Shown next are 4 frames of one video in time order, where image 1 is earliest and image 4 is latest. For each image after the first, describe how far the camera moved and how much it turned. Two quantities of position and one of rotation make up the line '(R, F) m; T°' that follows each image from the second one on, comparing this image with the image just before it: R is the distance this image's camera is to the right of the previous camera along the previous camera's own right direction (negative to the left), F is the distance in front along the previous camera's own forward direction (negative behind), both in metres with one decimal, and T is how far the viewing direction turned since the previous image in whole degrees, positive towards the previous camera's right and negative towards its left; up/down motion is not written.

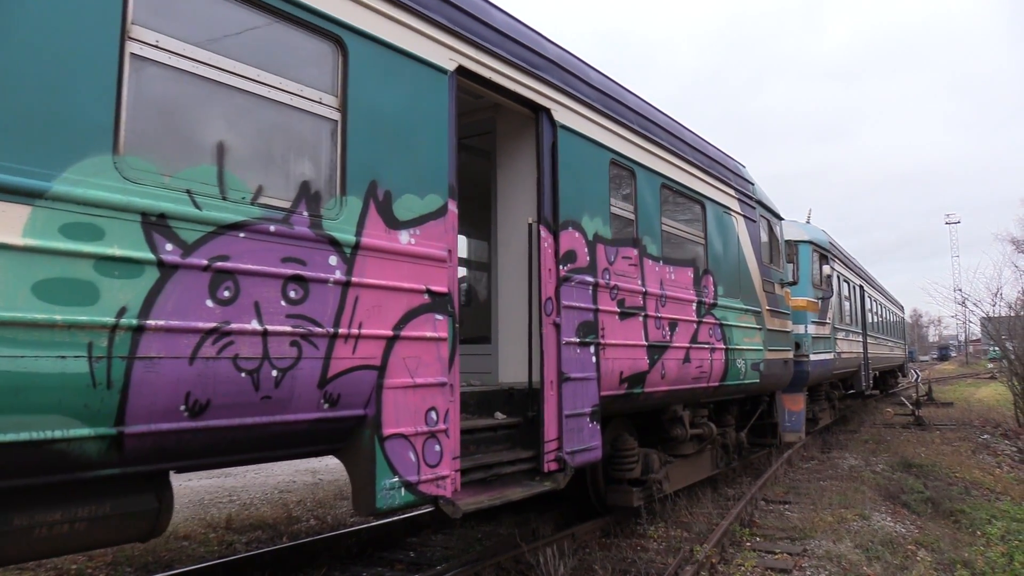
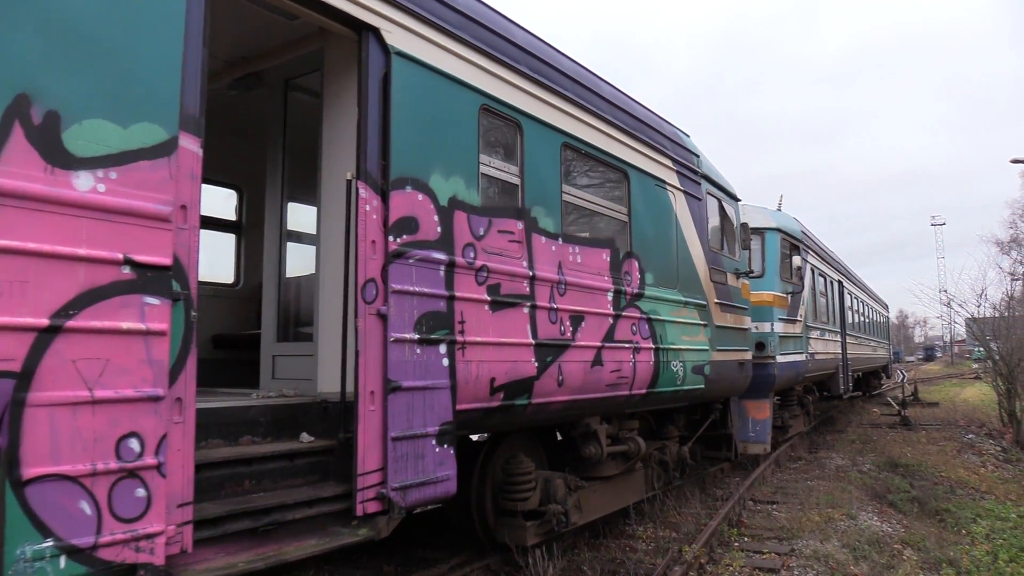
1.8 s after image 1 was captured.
(+0.4, +0.7) m; +1°
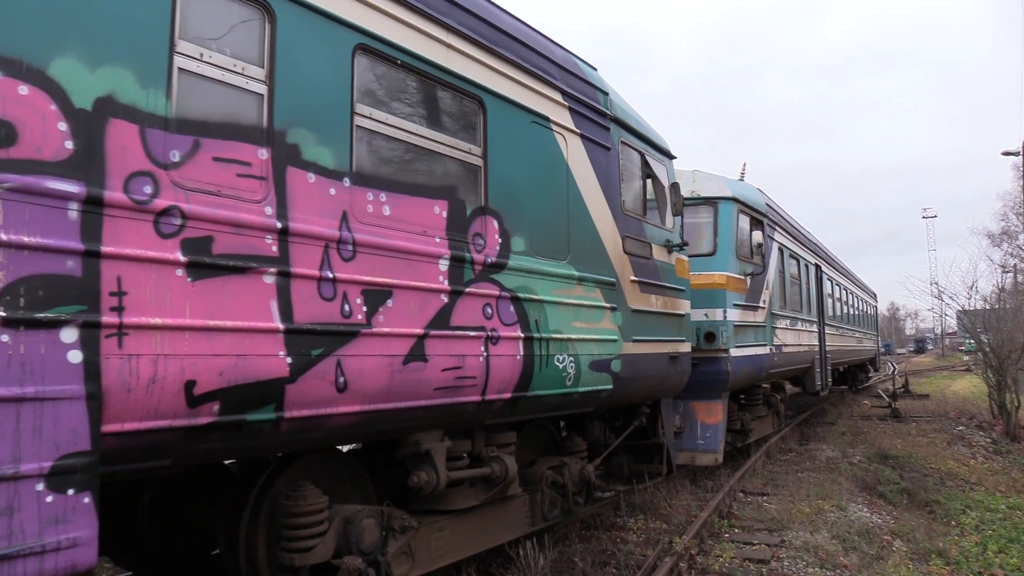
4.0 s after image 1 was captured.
(-1.4, -2.2) m; +1°
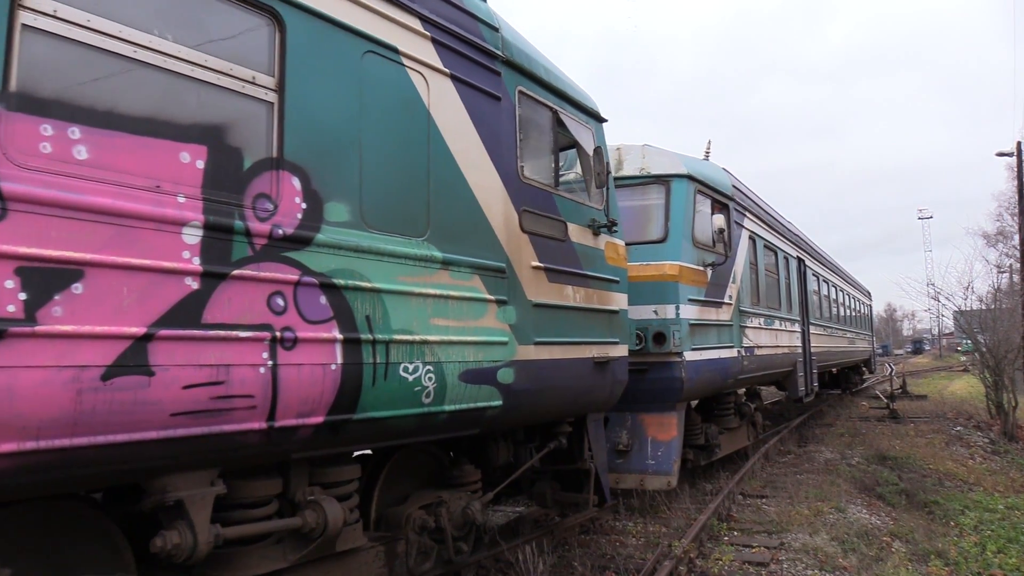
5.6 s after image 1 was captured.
(+0.8, +1.3) m; 0°
